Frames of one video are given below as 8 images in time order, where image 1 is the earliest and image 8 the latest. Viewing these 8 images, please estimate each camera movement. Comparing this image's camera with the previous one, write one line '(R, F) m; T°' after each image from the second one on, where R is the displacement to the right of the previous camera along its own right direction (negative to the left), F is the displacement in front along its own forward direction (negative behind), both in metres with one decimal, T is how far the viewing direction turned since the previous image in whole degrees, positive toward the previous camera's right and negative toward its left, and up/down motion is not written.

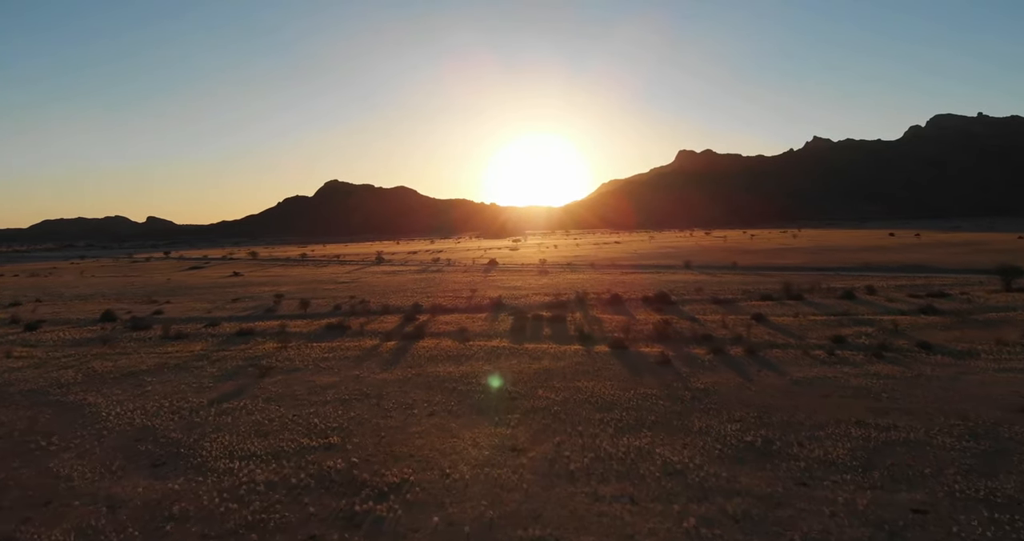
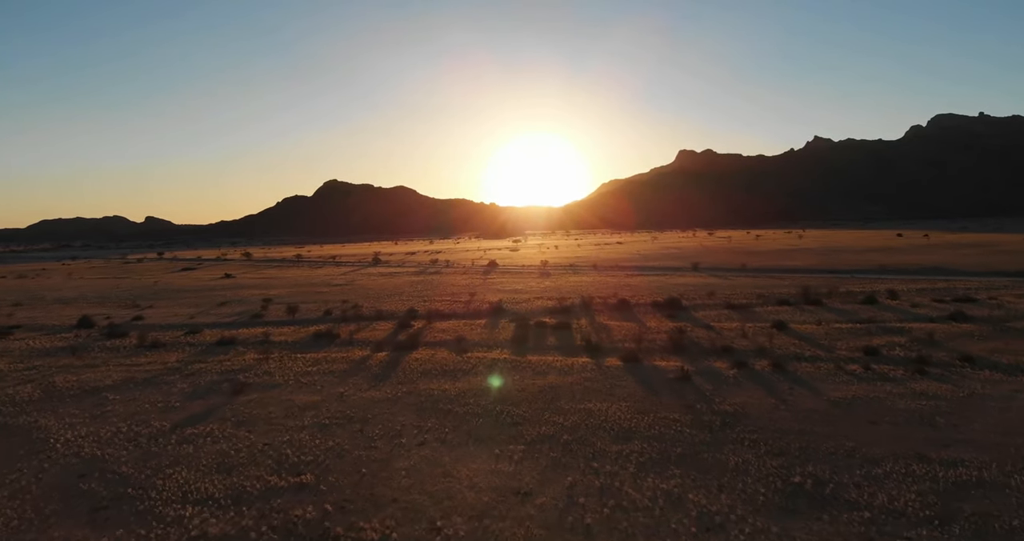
(-0.1, +2.4) m; 0°
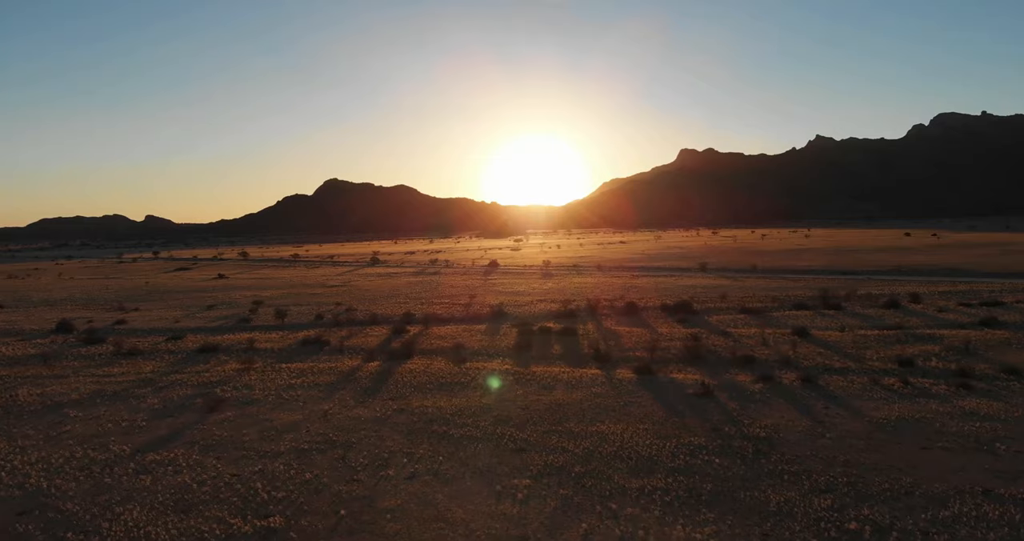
(0.0, +2.0) m; 0°
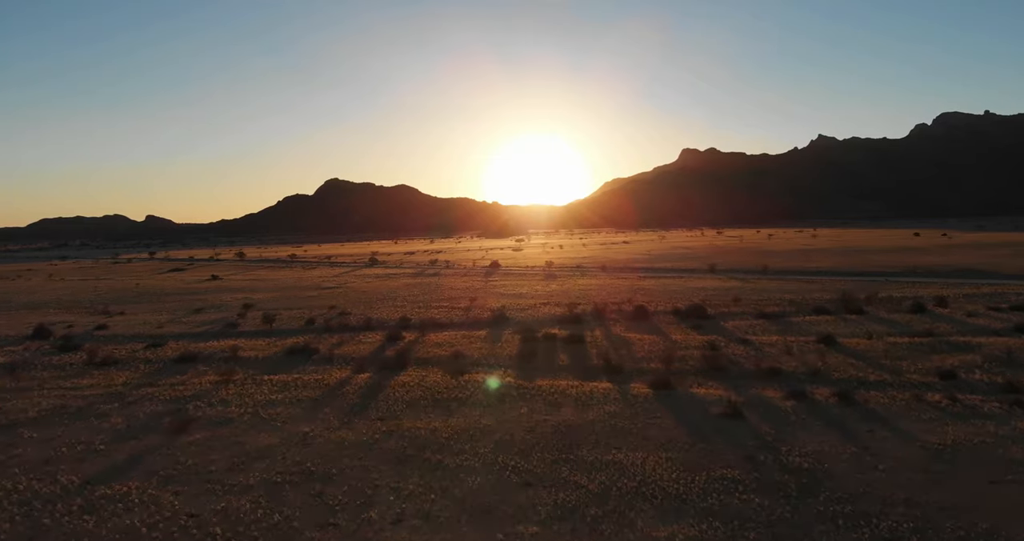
(0.0, +2.0) m; 0°
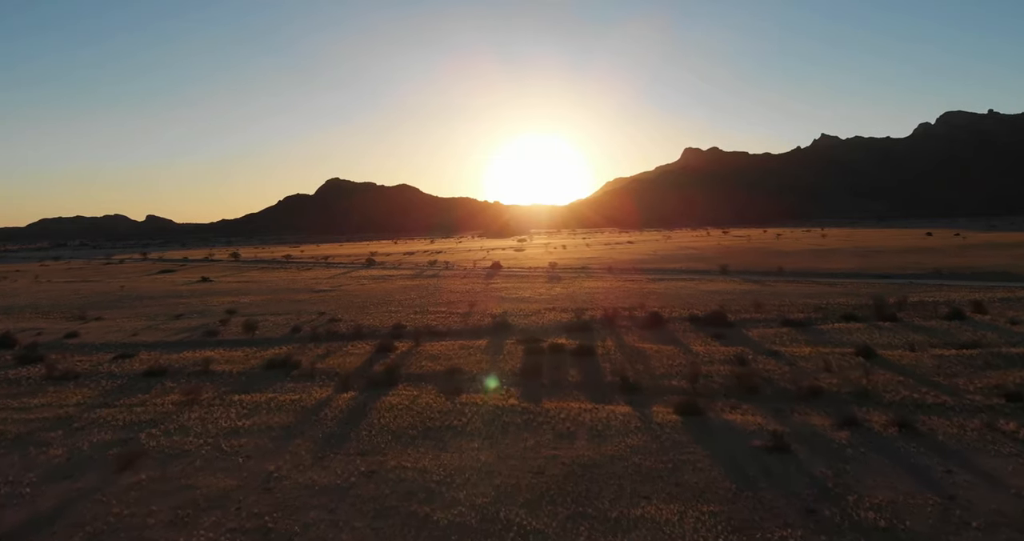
(0.0, +2.7) m; 0°
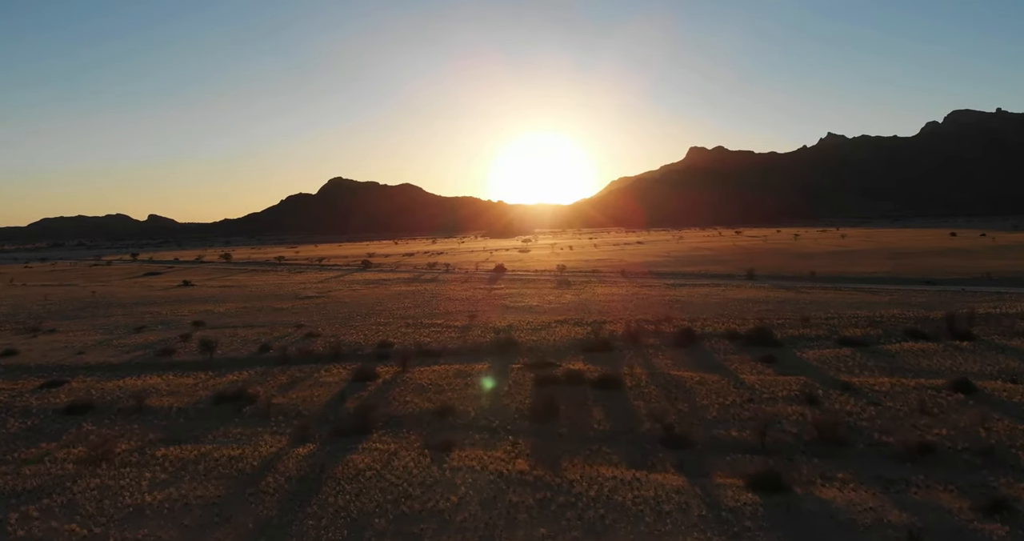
(-0.1, +4.7) m; 0°
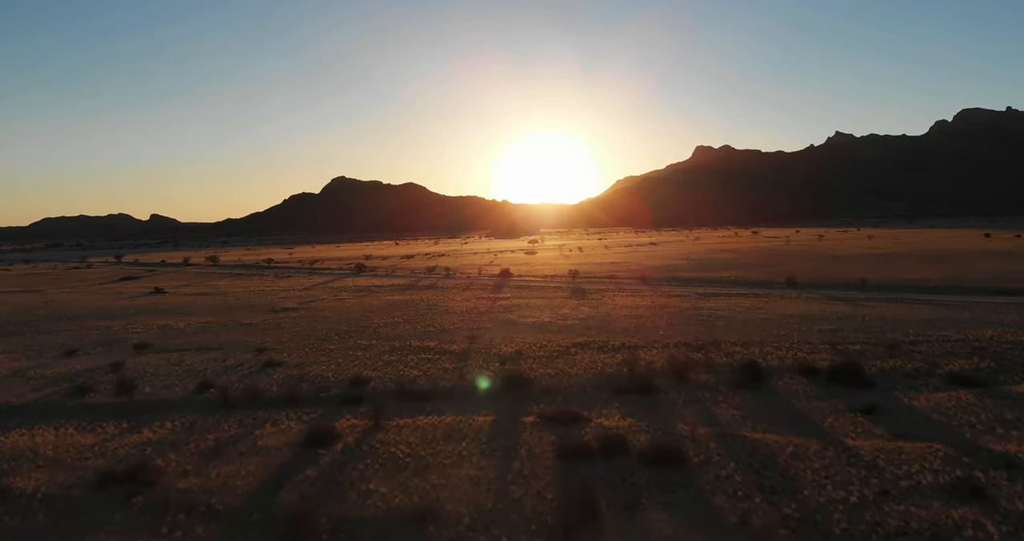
(-0.1, +5.9) m; 0°
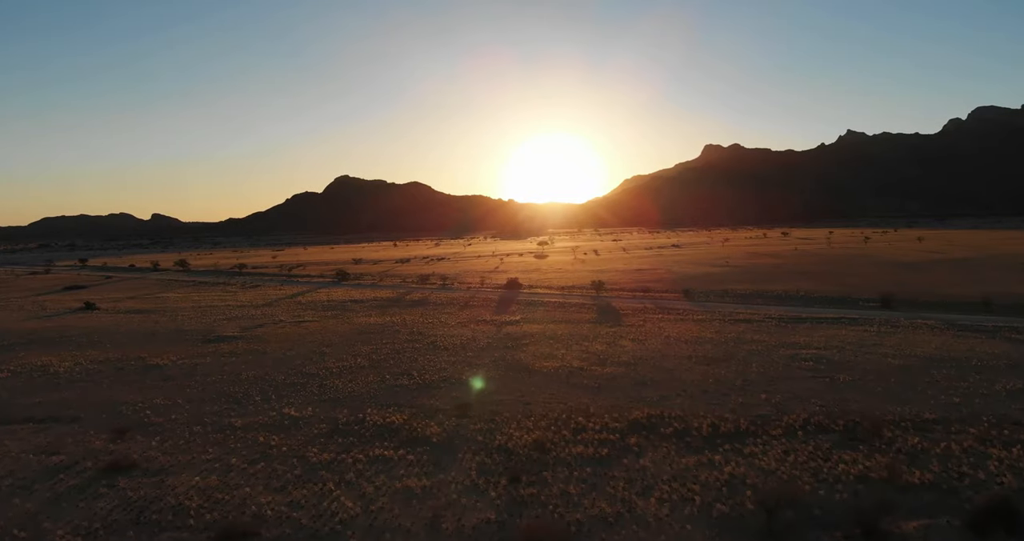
(-0.2, +9.9) m; 0°
